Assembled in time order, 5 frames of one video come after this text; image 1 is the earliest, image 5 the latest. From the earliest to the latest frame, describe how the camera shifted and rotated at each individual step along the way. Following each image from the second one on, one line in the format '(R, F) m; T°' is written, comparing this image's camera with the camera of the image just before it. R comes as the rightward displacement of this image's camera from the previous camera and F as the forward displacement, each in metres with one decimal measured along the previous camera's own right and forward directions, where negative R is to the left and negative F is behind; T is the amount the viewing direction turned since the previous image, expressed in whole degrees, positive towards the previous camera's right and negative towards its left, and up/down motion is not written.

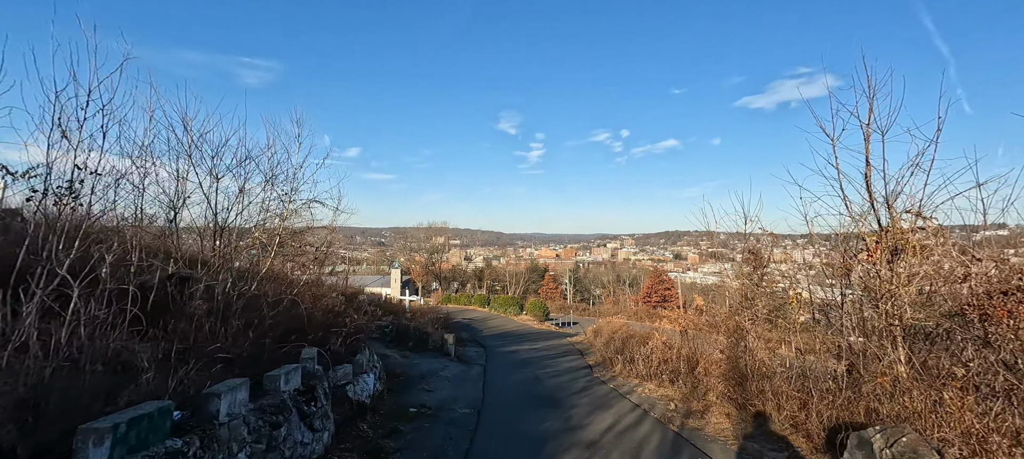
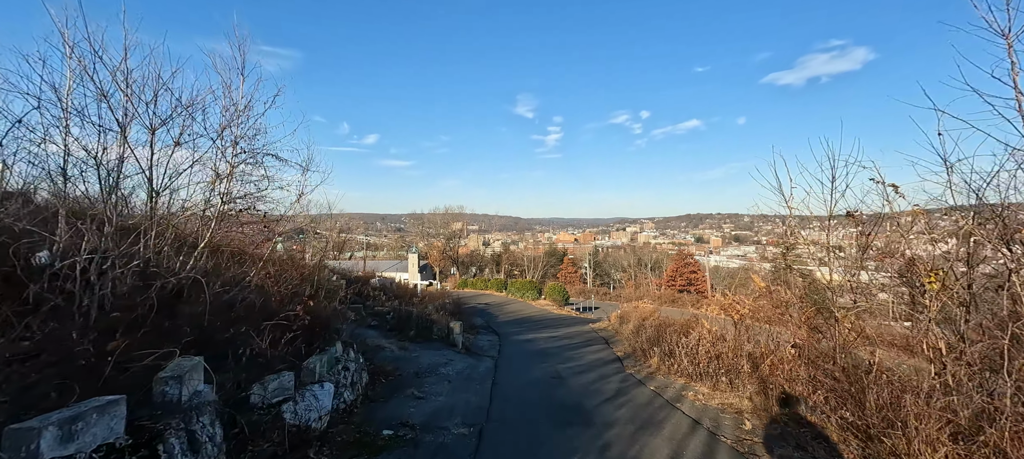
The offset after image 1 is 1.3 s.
(+0.1, +2.0) m; -2°
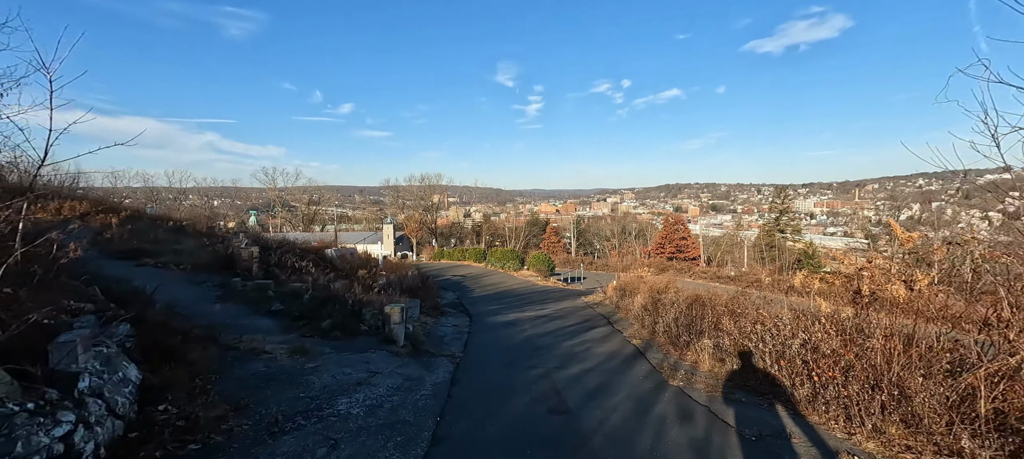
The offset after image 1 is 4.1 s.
(+0.2, +4.3) m; +2°
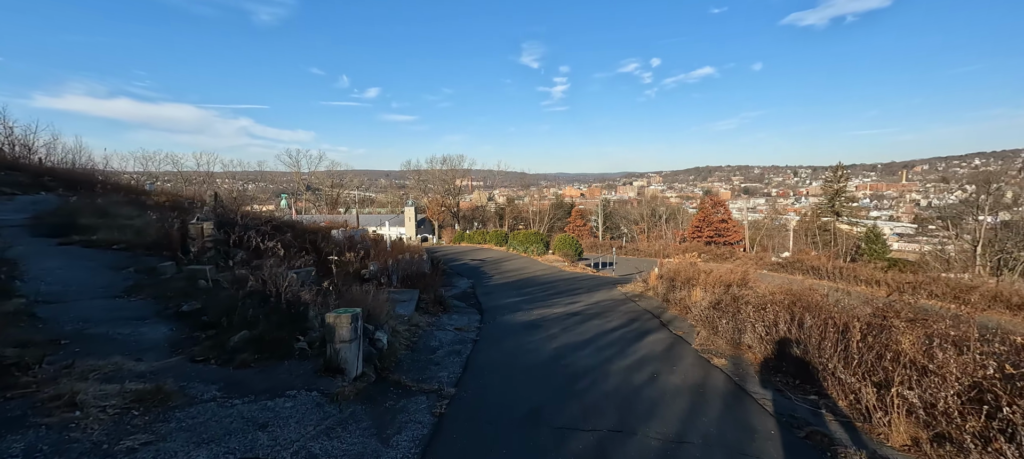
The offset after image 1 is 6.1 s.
(0.0, +3.2) m; -3°
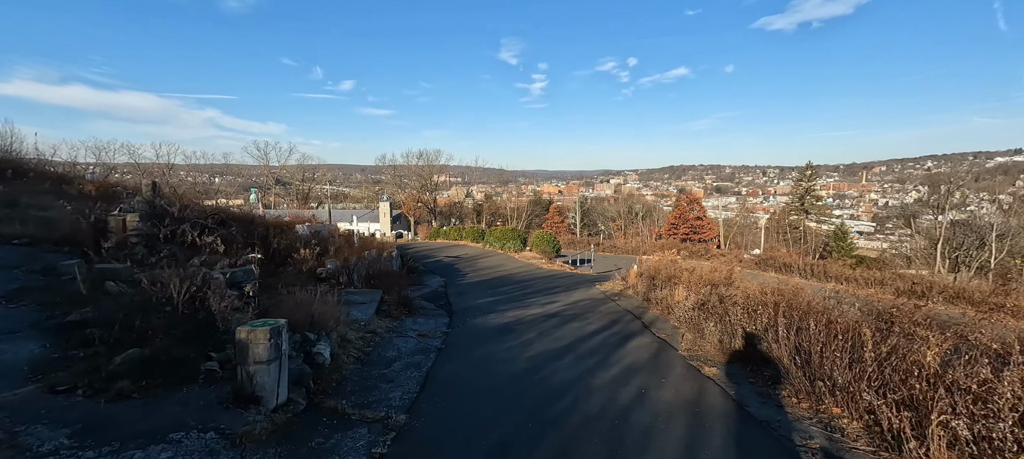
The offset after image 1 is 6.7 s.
(+0.1, +0.9) m; +3°
